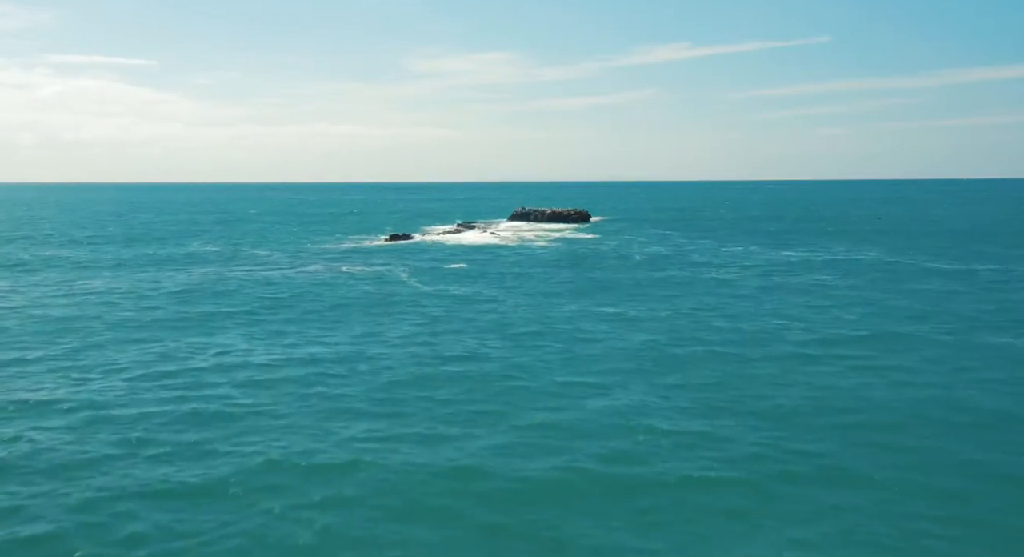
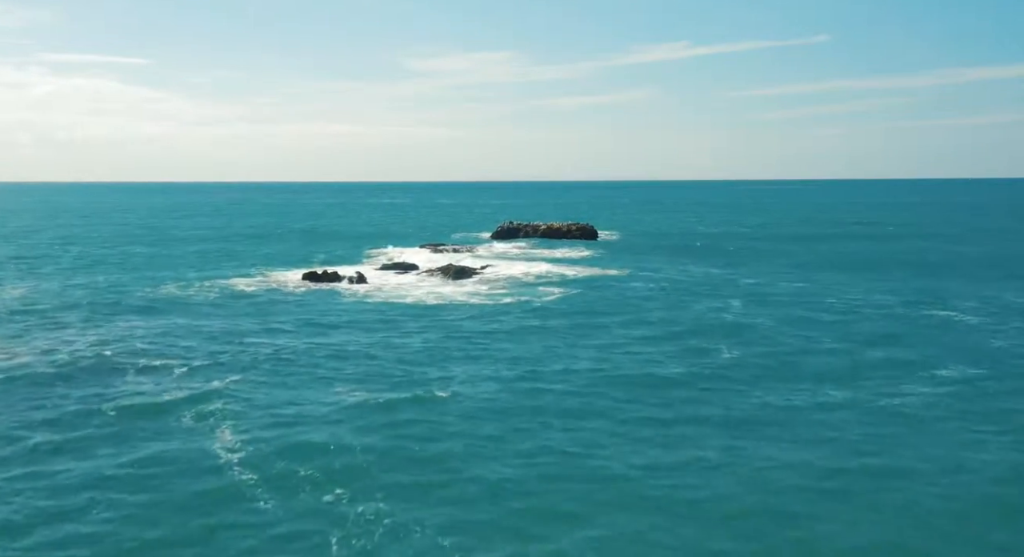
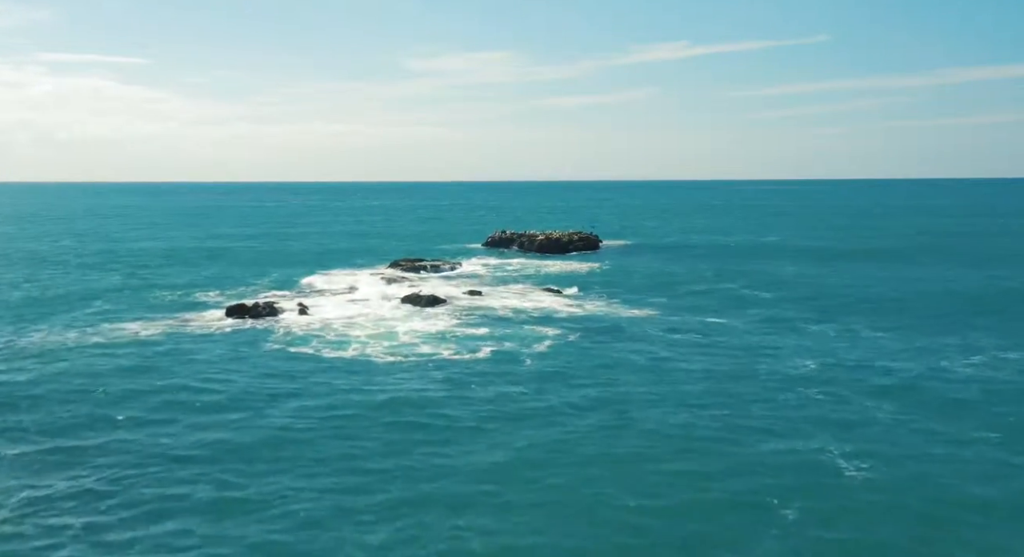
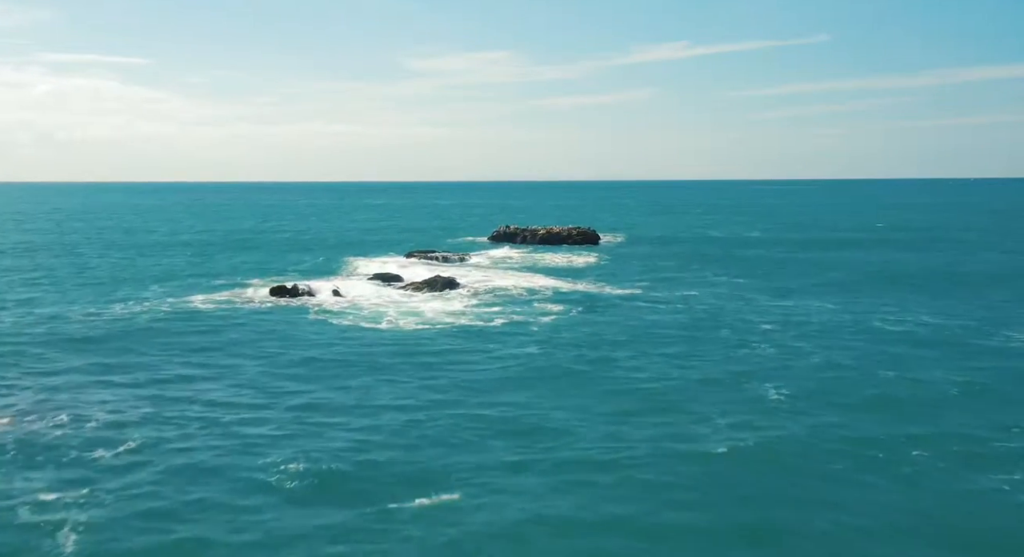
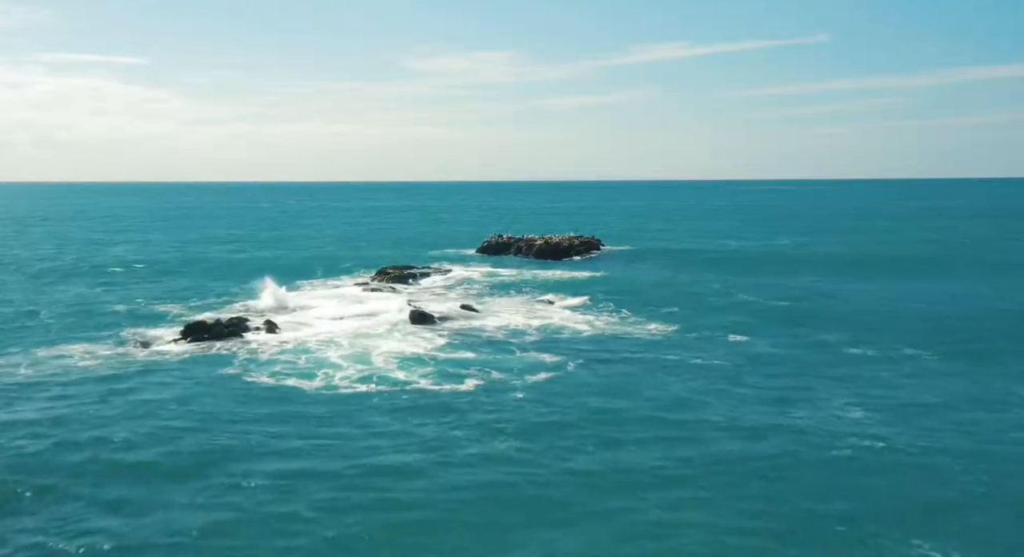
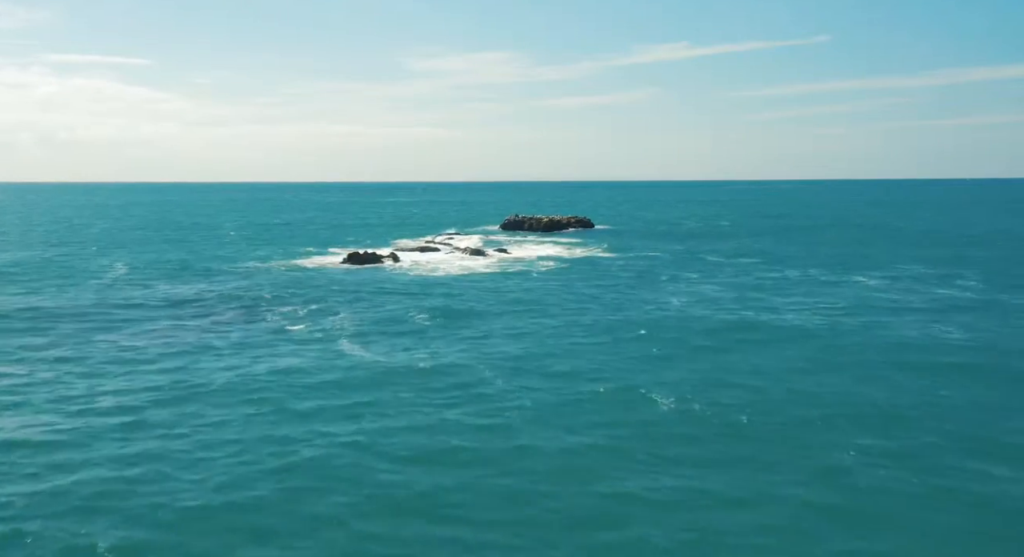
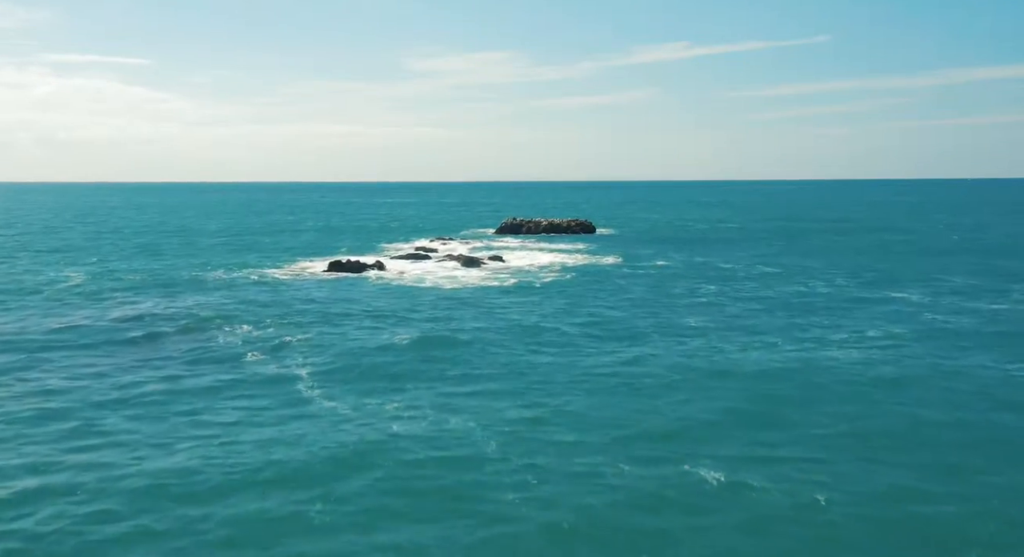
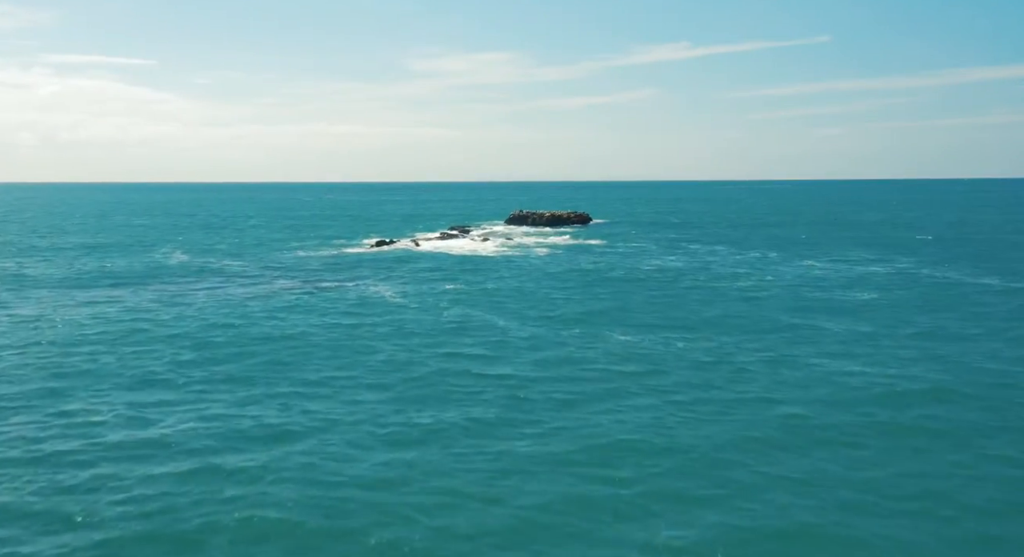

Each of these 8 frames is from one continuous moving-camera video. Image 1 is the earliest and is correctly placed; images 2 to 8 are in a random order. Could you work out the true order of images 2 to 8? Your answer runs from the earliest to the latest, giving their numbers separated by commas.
8, 6, 7, 2, 4, 3, 5
